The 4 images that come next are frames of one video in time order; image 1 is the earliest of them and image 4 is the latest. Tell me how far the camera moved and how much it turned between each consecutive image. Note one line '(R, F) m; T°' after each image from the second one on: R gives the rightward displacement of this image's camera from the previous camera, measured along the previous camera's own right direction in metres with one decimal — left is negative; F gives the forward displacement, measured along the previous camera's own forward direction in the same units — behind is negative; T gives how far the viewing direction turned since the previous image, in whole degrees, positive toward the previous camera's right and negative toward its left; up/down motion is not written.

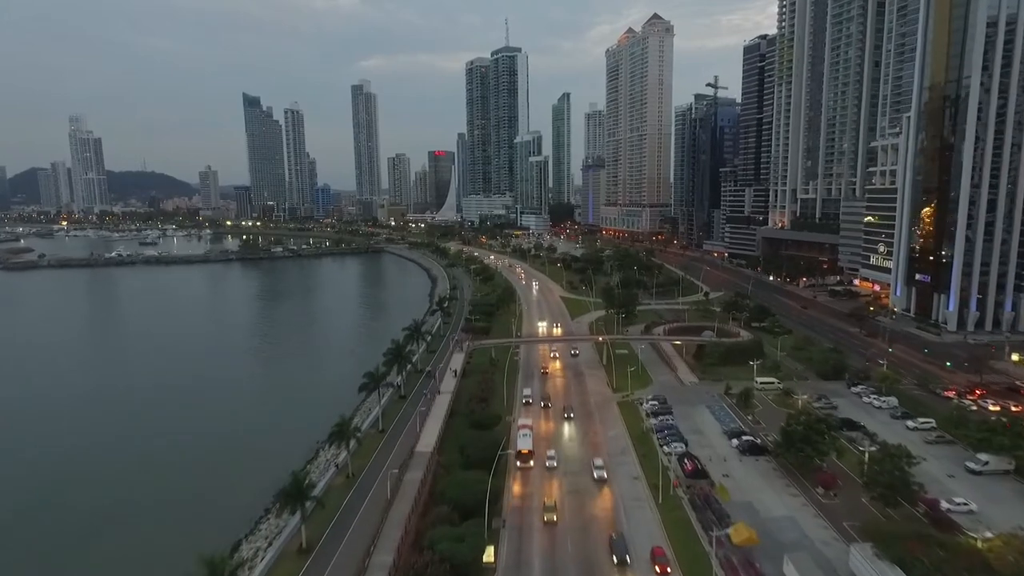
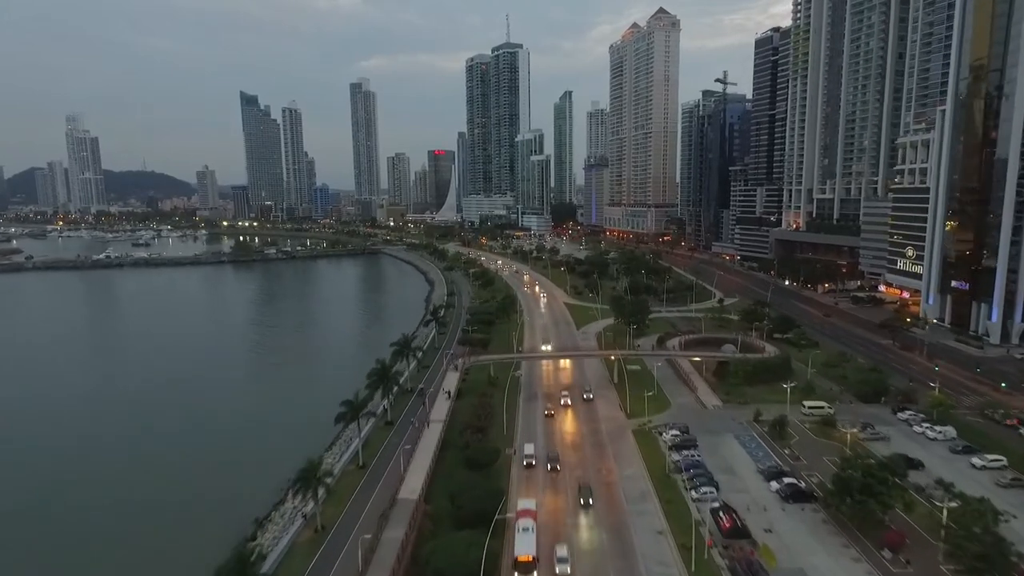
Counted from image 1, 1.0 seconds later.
(0.0, +5.5) m; 0°
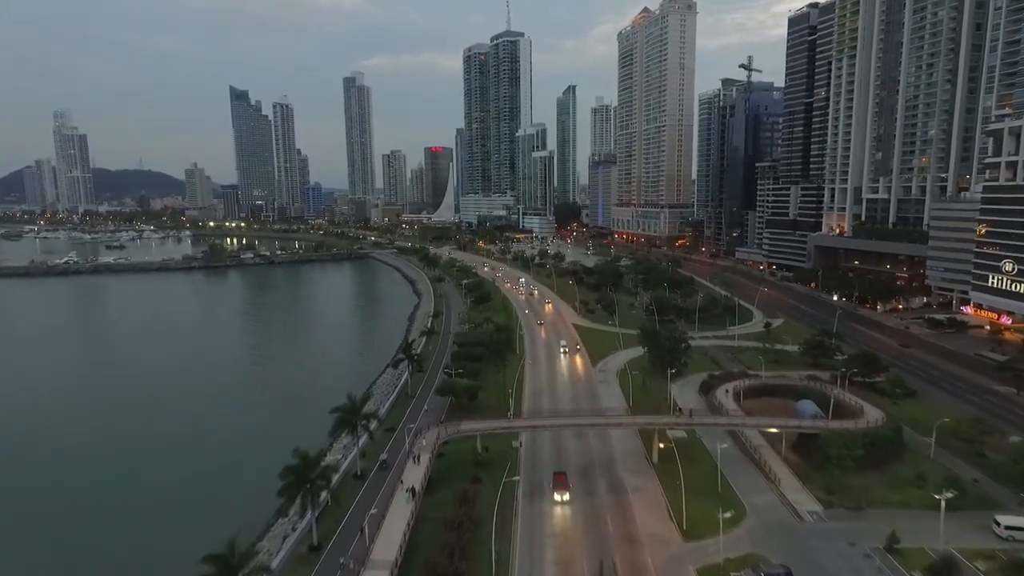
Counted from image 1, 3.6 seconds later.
(+0.3, +14.8) m; 0°
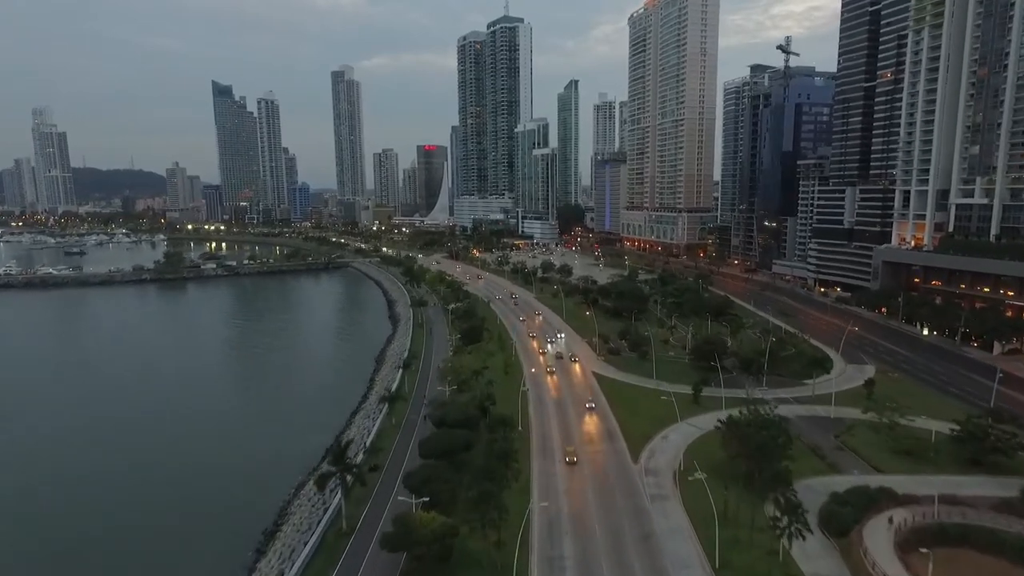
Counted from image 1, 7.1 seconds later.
(-0.1, +18.3) m; 0°
